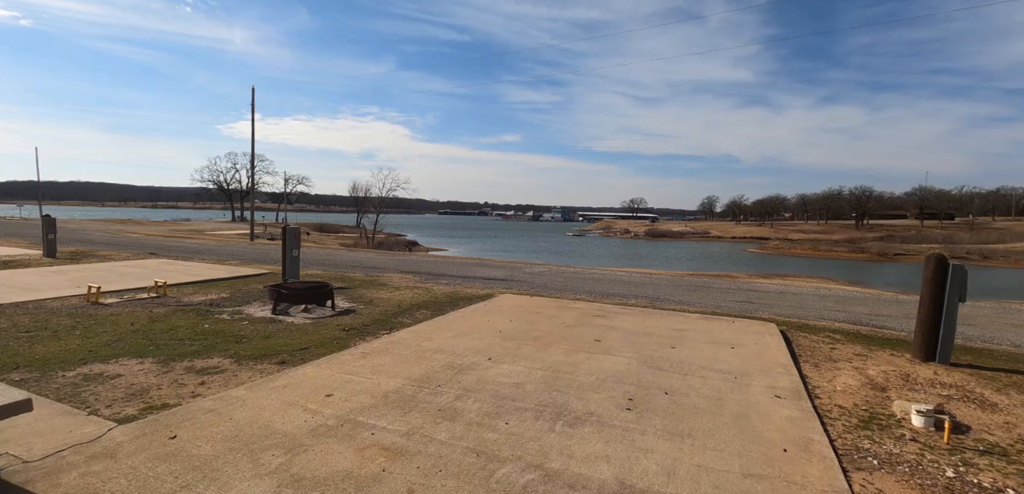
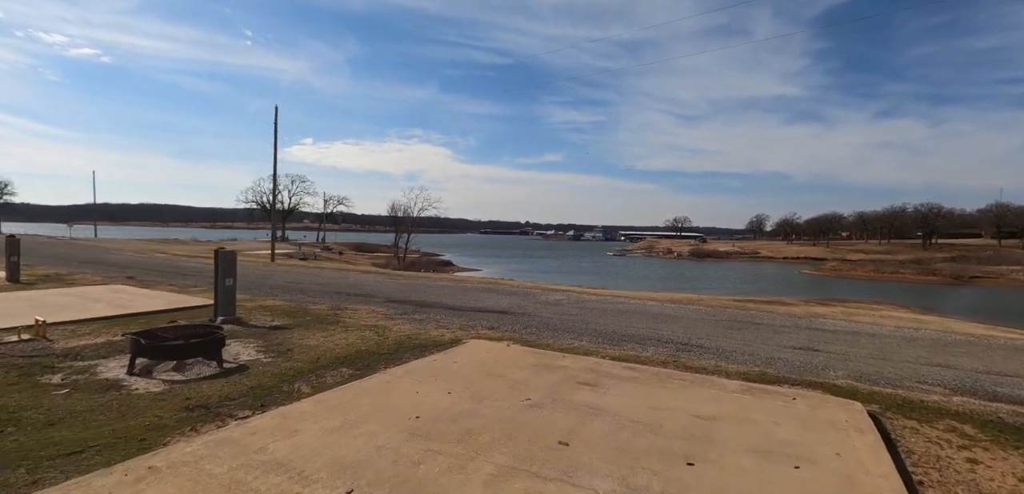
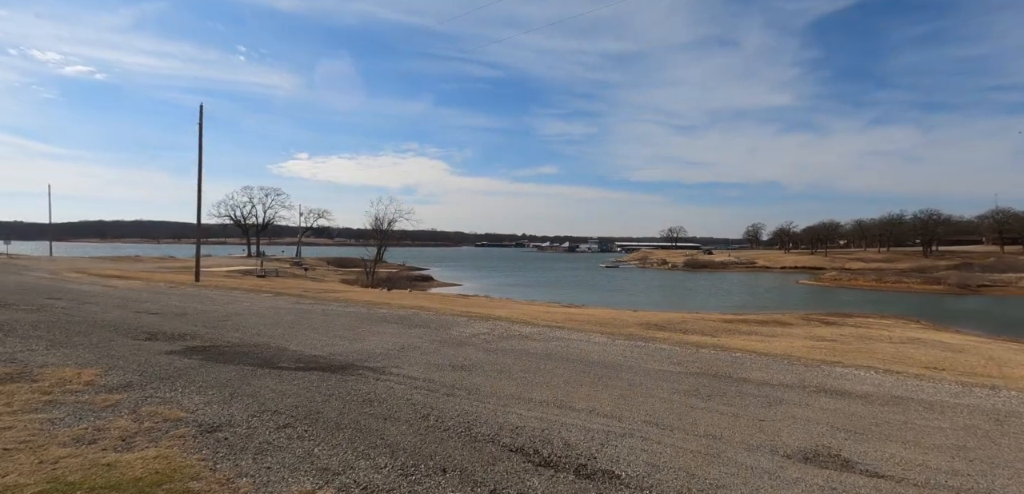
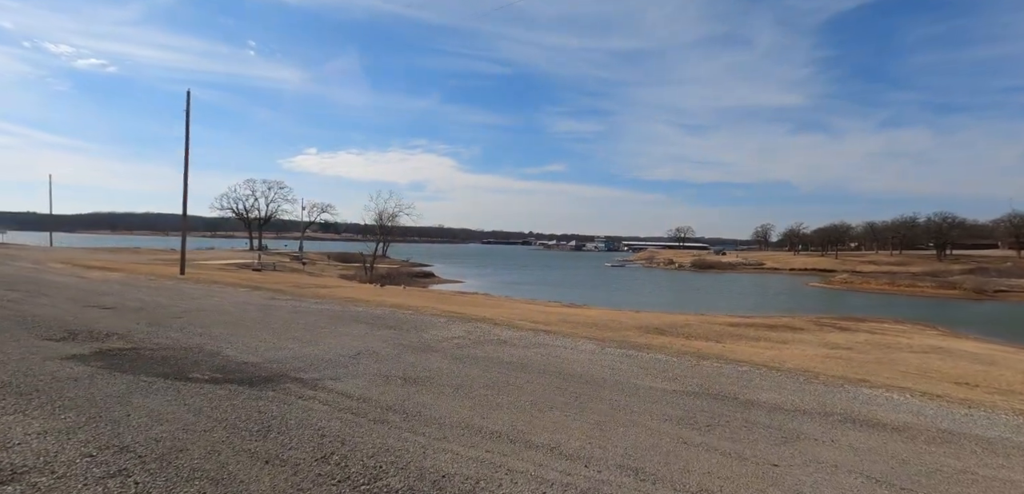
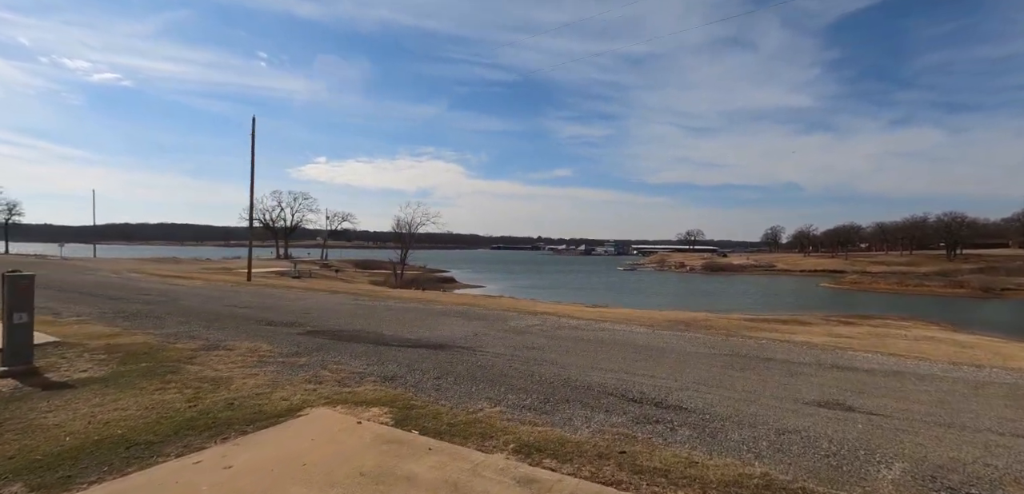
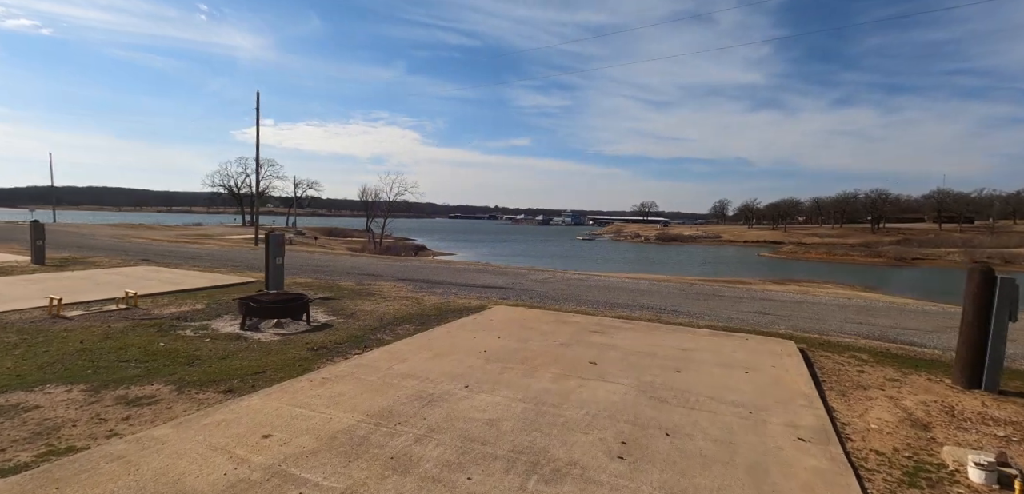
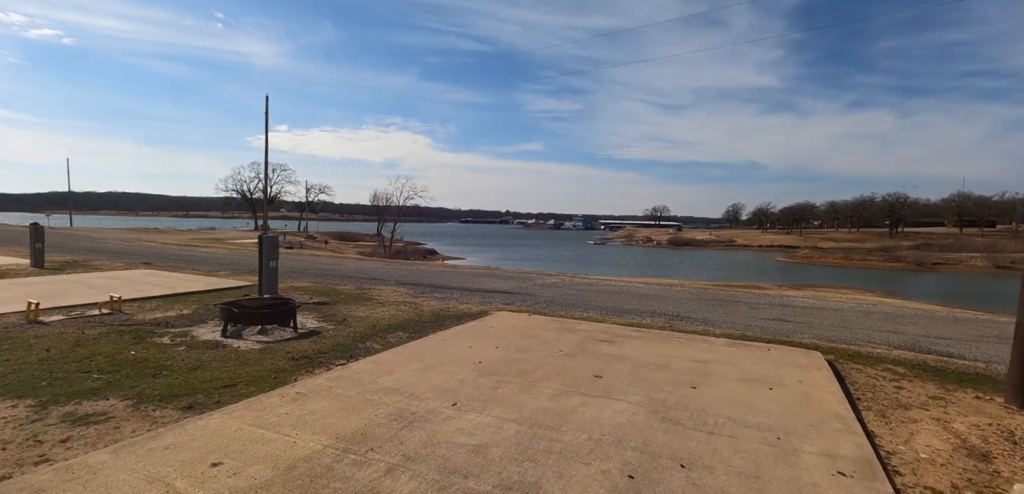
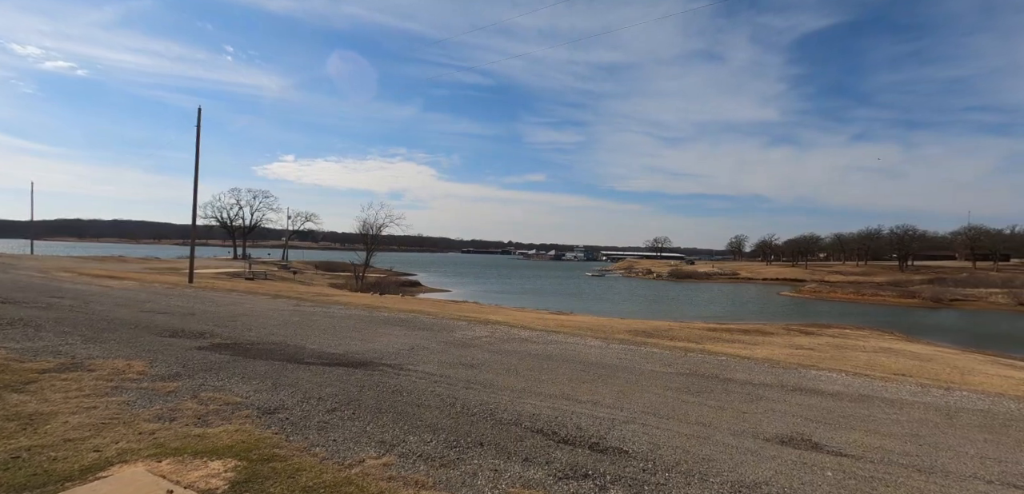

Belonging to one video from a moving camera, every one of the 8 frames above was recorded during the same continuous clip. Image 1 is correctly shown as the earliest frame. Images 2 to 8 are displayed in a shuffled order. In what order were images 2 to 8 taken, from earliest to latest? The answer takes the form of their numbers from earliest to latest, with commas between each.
6, 7, 2, 5, 8, 3, 4
